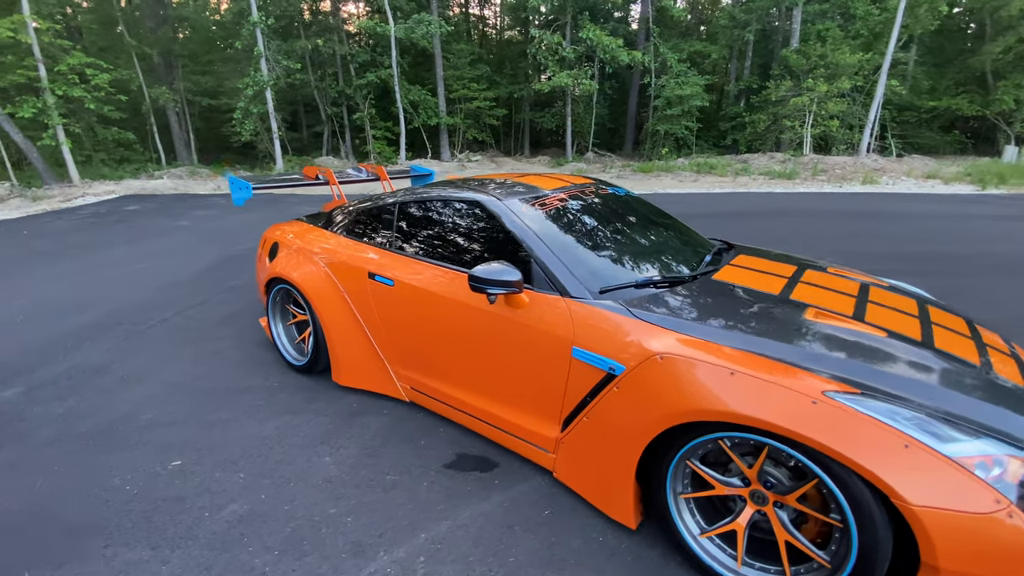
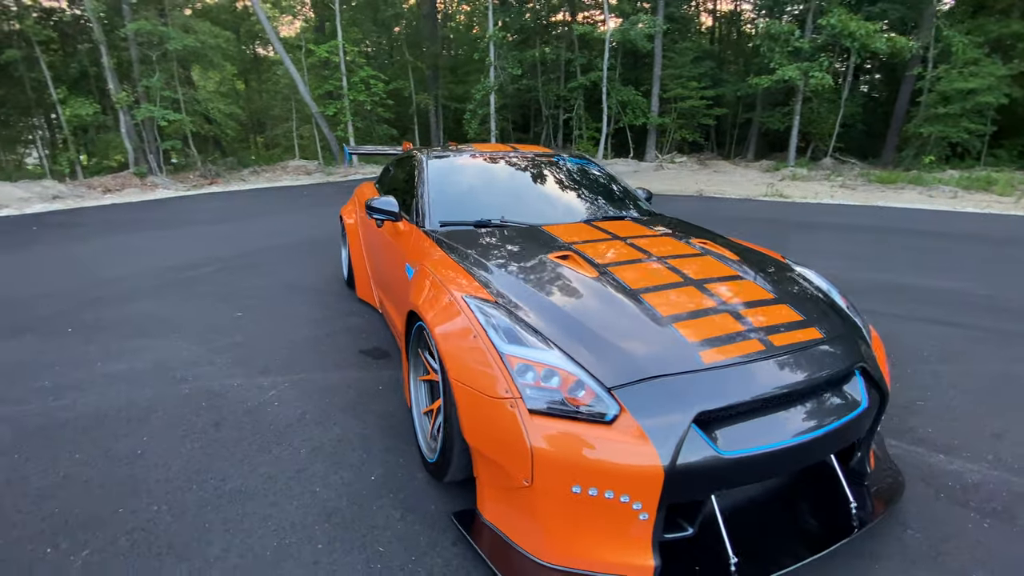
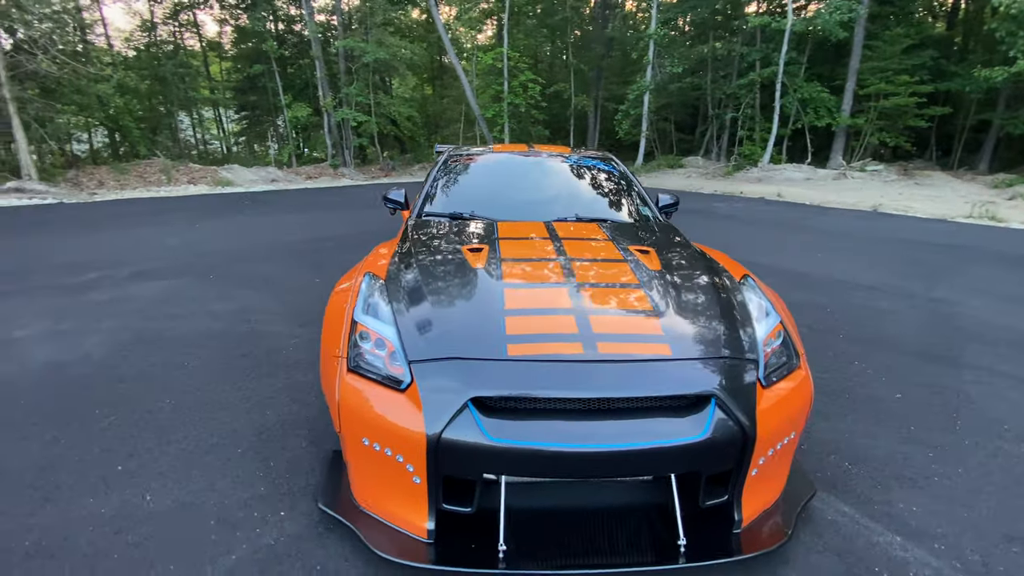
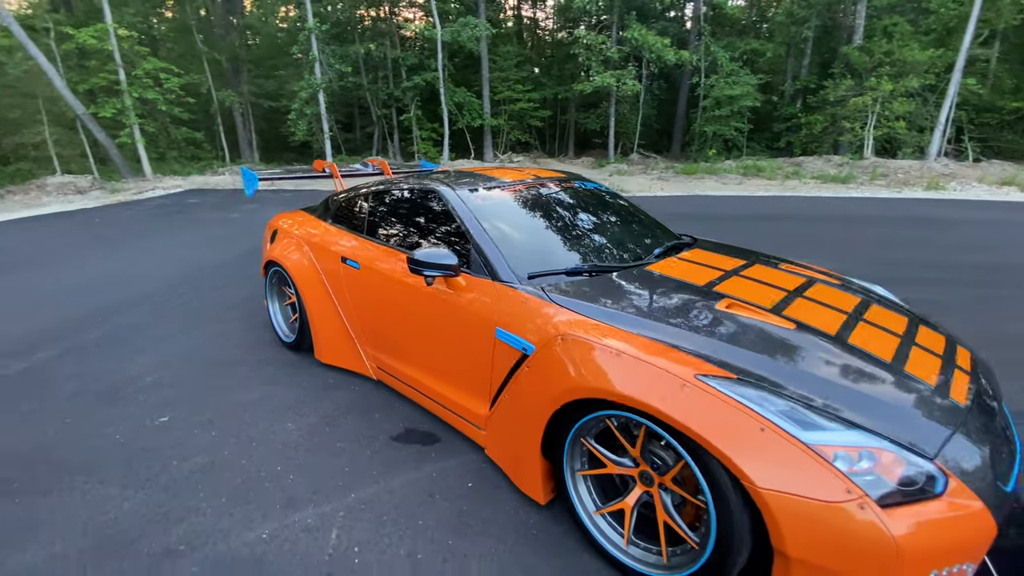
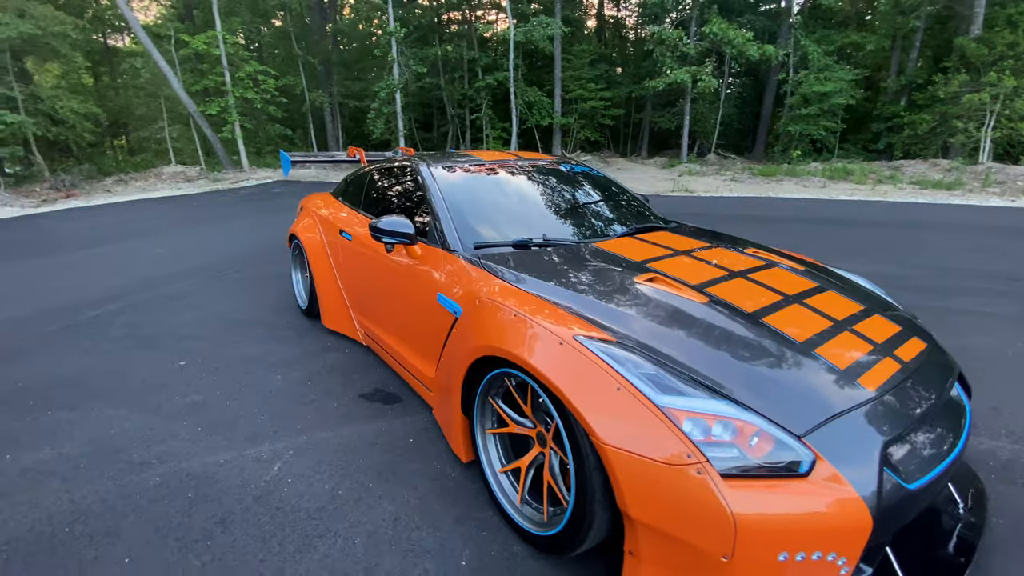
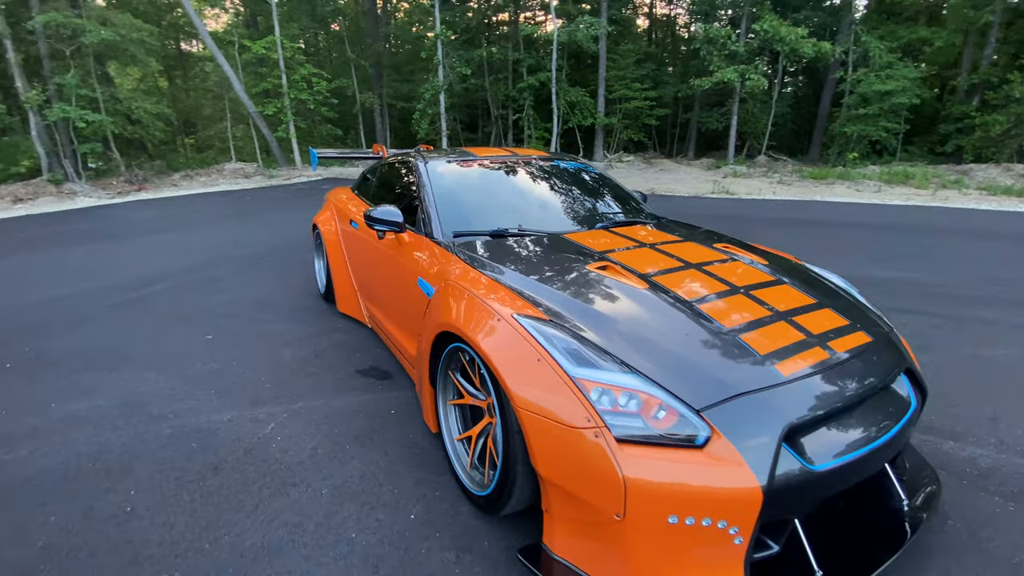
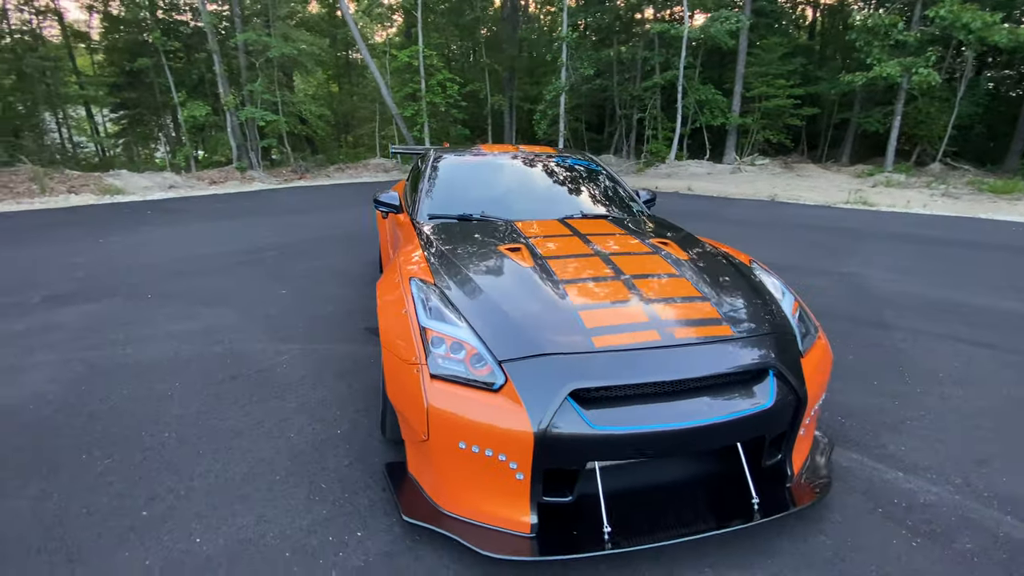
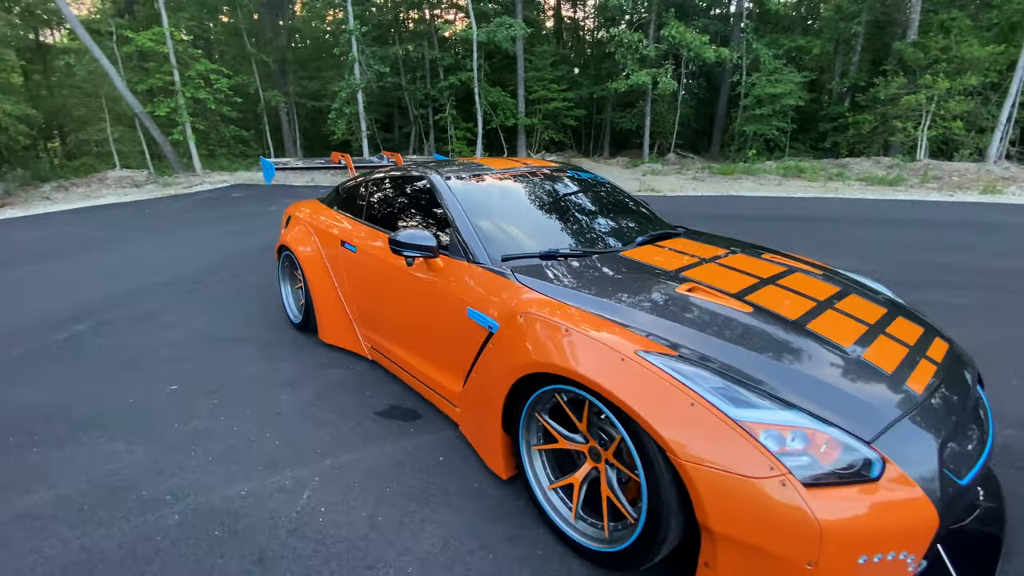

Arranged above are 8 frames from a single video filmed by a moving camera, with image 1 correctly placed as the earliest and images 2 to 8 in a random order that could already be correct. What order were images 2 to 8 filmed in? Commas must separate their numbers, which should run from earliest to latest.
4, 8, 5, 6, 2, 7, 3
